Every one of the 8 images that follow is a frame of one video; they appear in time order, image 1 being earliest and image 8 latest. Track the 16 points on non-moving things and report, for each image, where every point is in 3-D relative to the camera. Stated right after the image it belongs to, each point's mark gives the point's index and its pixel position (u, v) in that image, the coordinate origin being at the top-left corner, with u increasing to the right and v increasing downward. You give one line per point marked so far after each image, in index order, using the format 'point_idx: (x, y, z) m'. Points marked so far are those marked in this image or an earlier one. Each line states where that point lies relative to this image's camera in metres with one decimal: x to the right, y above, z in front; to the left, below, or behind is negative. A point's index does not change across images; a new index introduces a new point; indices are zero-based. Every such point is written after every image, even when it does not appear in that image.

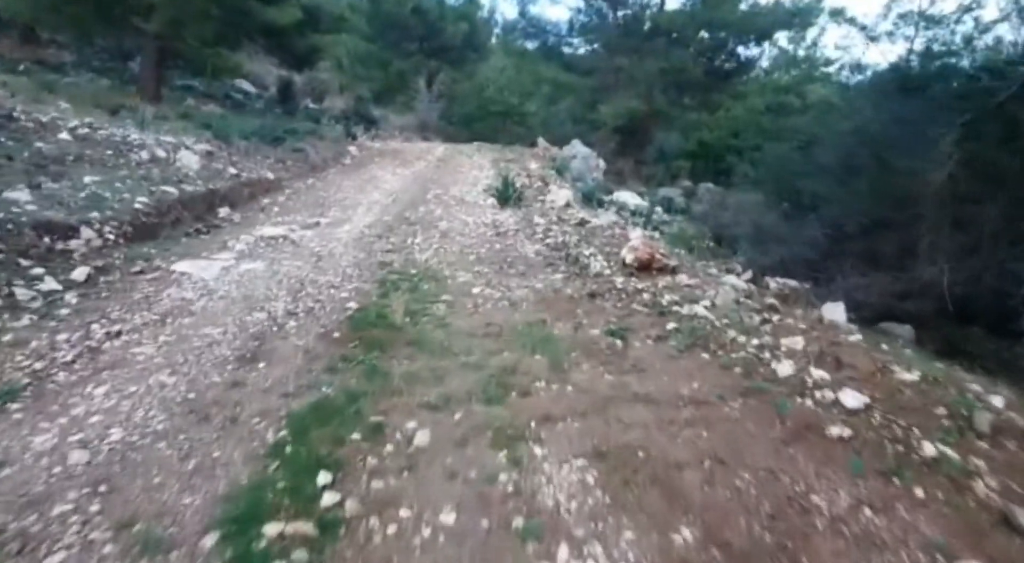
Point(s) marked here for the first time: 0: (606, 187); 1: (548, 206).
0: (+3.1, +3.1, +17.4) m
1: (+0.6, +1.5, +10.3) m
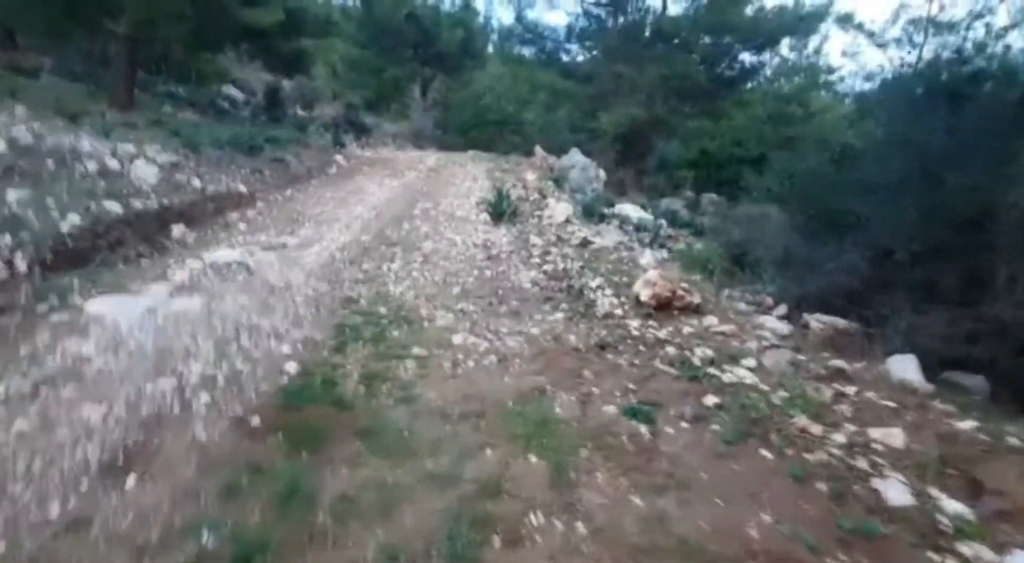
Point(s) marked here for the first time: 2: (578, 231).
0: (+3.0, +2.6, +16.5) m
1: (+0.5, +1.0, +9.3) m
2: (+1.2, +0.8, +8.9) m
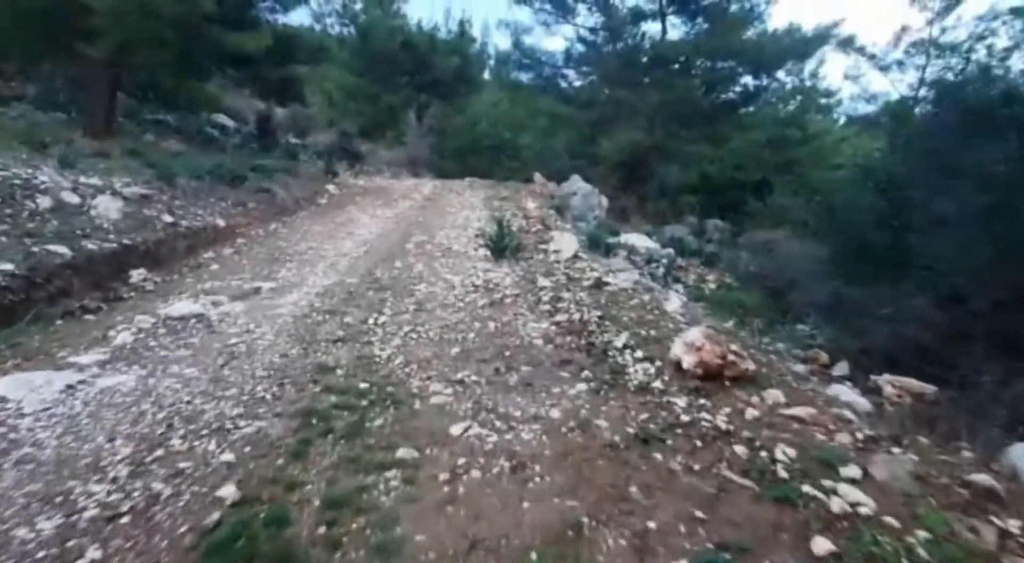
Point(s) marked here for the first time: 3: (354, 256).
0: (+3.0, +1.6, +15.7) m
1: (+0.6, +0.3, +8.5) m
2: (+1.2, +0.2, +8.0) m
3: (-2.7, +0.4, +8.8) m
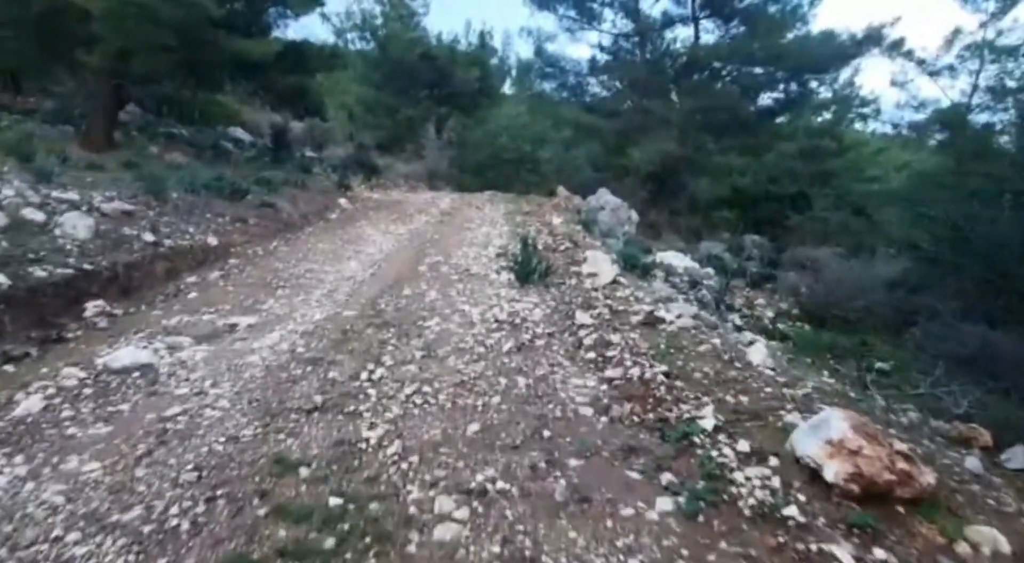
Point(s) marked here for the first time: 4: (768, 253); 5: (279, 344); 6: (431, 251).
0: (+3.6, +1.0, +14.3) m
1: (+1.0, -0.1, +7.2) m
2: (+1.6, -0.2, +6.7) m
3: (-2.3, 0.0, +7.6) m
4: (+8.4, +0.9, +17.2) m
5: (-2.2, -0.6, +4.8) m
6: (-1.6, +0.6, +10.1) m
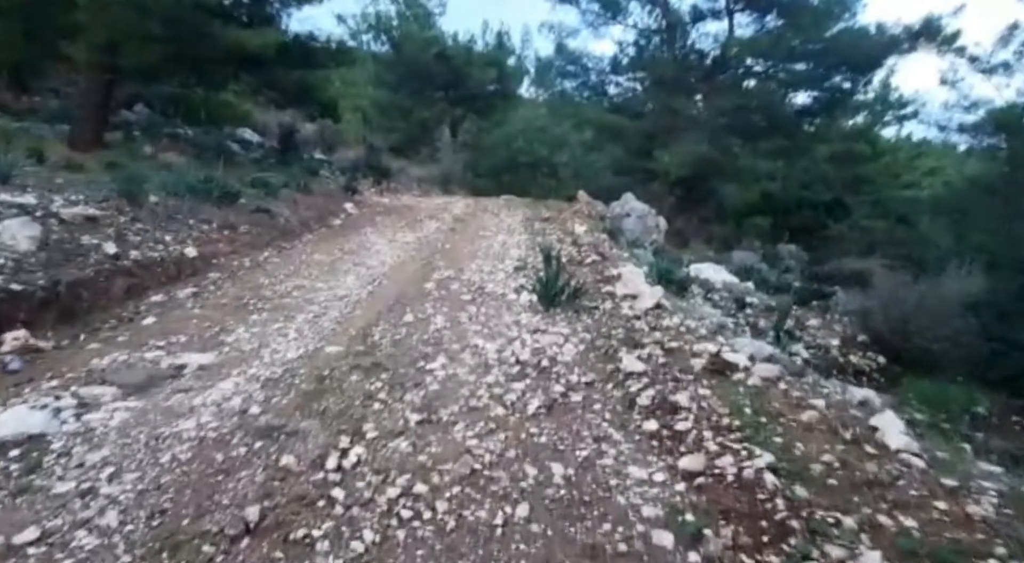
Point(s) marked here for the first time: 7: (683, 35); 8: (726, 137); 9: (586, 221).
0: (+4.1, +0.6, +13.0) m
1: (+1.2, -0.4, +5.9) m
2: (+1.8, -0.5, +5.4) m
3: (-2.0, -0.2, +6.5) m
4: (+9.0, +0.5, +15.7) m
5: (-2.0, -0.8, +3.6) m
6: (-1.2, +0.3, +8.9) m
7: (+6.2, +8.9, +18.8) m
8: (+7.3, +4.9, +17.7) m
9: (+2.0, +1.6, +14.0) m
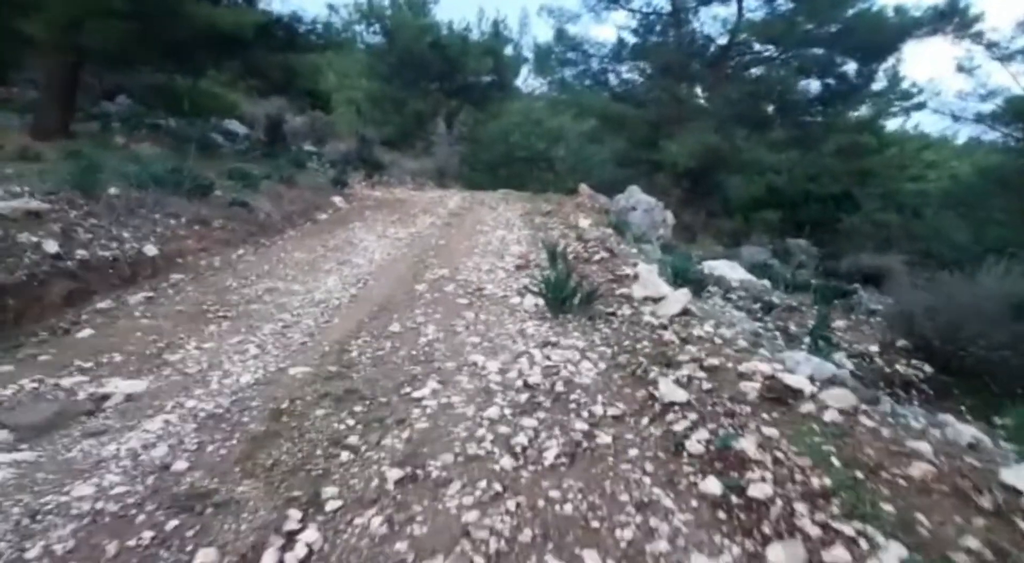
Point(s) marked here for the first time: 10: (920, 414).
0: (+4.1, +0.7, +12.2) m
1: (+1.3, -0.4, +5.1) m
2: (+1.9, -0.6, +4.6) m
3: (-2.0, -0.3, +5.6) m
4: (+8.9, +0.6, +14.9) m
5: (-1.9, -0.9, +2.8) m
6: (-1.2, +0.3, +8.0) m
7: (+6.1, +9.1, +17.9) m
8: (+7.2, +5.0, +16.8) m
9: (+2.0, +1.7, +13.2) m
10: (+2.9, -0.9, +3.6) m
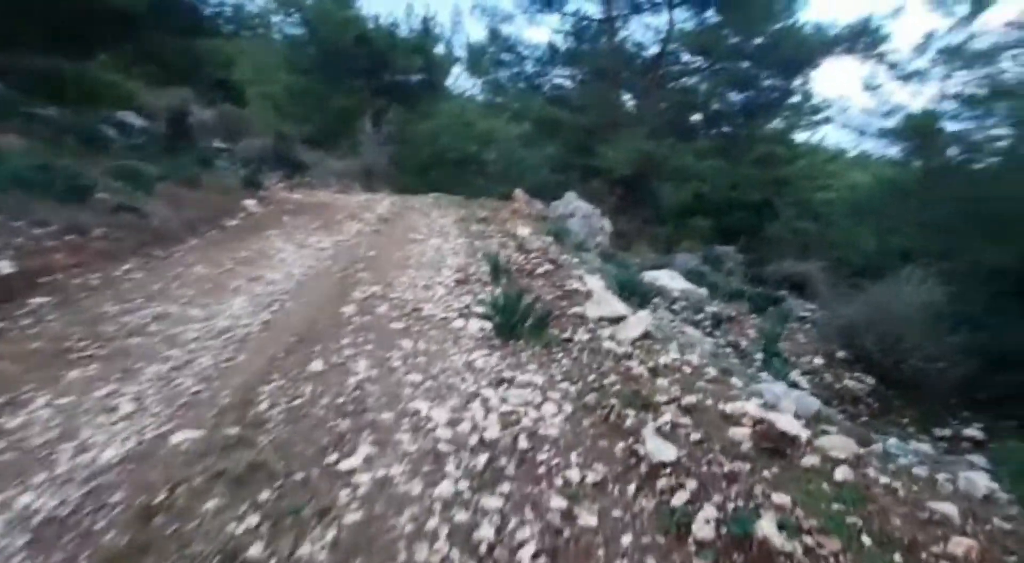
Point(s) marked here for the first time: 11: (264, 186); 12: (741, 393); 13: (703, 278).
0: (+2.6, +0.5, +12.0) m
1: (+0.8, -0.6, +4.6) m
2: (+1.5, -0.7, +4.1) m
3: (-2.5, -0.5, +4.7) m
4: (+7.1, +0.4, +15.4) m
5: (-2.0, -1.1, +1.8) m
6: (-2.1, +0.1, +7.2) m
7: (+3.8, +8.8, +18.0) m
8: (+5.1, +4.8, +17.0) m
9: (+0.4, +1.5, +12.7) m
10: (+2.6, -1.1, +3.4) m
11: (-6.6, +2.6, +13.8) m
12: (+1.7, -0.8, +3.8) m
13: (+4.7, +0.1, +12.7) m
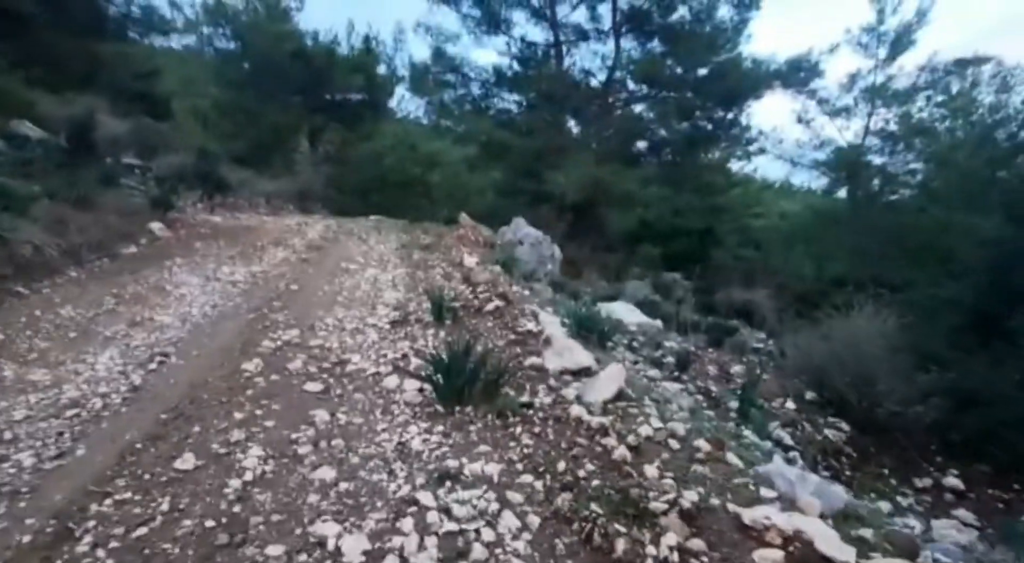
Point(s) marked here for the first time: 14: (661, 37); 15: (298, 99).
0: (+1.4, -0.2, +11.3) m
1: (+0.4, -1.0, +3.7) m
2: (+1.1, -1.1, +3.4) m
3: (-2.9, -0.9, +3.5) m
4: (+5.5, -0.5, +15.2) m
5: (-2.1, -1.4, +0.7) m
6: (-2.7, -0.4, +6.0) m
7: (+2.0, +7.9, +17.7) m
8: (+3.3, +3.9, +16.8) m
9: (-0.8, +0.7, +11.8) m
10: (+2.3, -1.4, +2.7) m
11: (-8.0, +1.8, +12.3) m
12: (+1.4, -1.2, +3.0) m
13: (+3.4, -0.7, +12.2) m
14: (+5.0, +8.4, +17.8) m
15: (-8.2, +7.0, +19.5) m
